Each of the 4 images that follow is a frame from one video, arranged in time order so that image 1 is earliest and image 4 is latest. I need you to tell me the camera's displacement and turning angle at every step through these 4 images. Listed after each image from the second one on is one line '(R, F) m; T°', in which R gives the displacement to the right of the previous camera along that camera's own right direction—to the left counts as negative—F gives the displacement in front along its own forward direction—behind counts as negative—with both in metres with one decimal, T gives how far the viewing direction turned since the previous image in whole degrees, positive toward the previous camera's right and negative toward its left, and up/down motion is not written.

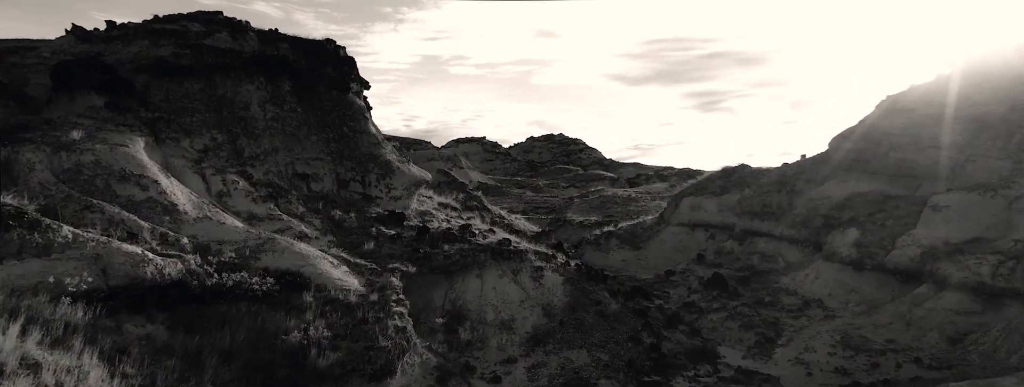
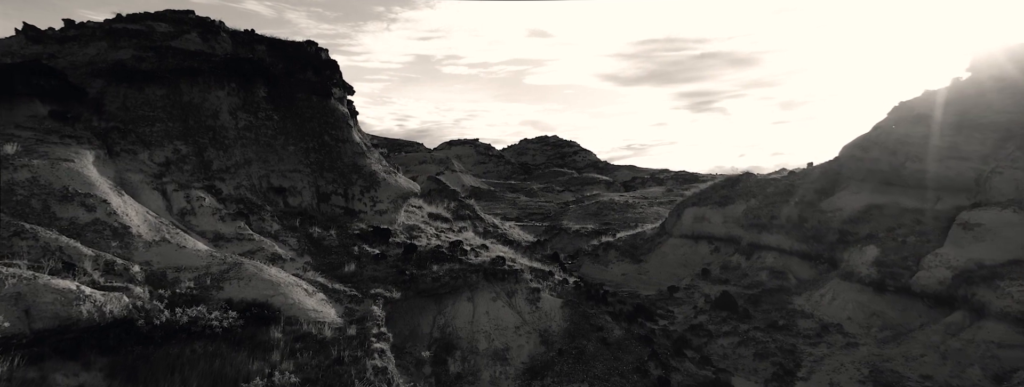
(0.0, +1.1) m; +1°
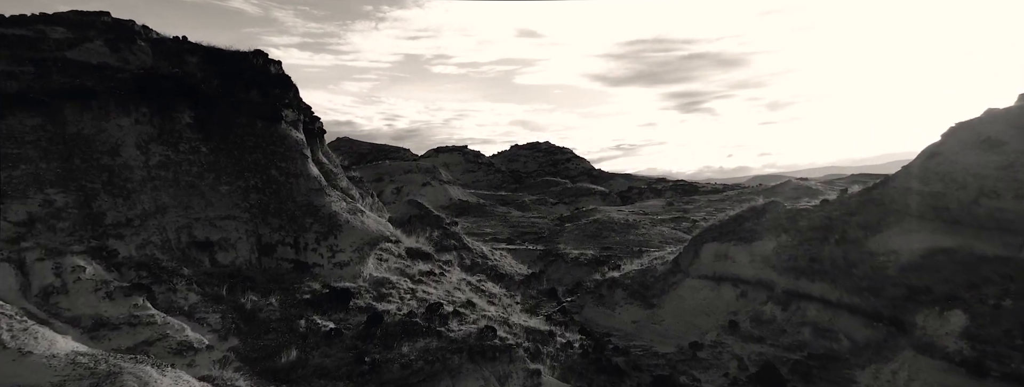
(-0.1, +3.0) m; +1°
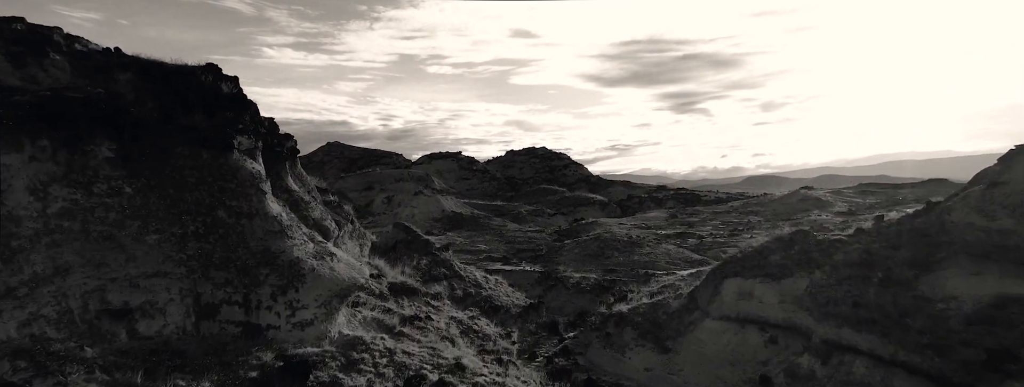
(0.0, +2.1) m; +1°
